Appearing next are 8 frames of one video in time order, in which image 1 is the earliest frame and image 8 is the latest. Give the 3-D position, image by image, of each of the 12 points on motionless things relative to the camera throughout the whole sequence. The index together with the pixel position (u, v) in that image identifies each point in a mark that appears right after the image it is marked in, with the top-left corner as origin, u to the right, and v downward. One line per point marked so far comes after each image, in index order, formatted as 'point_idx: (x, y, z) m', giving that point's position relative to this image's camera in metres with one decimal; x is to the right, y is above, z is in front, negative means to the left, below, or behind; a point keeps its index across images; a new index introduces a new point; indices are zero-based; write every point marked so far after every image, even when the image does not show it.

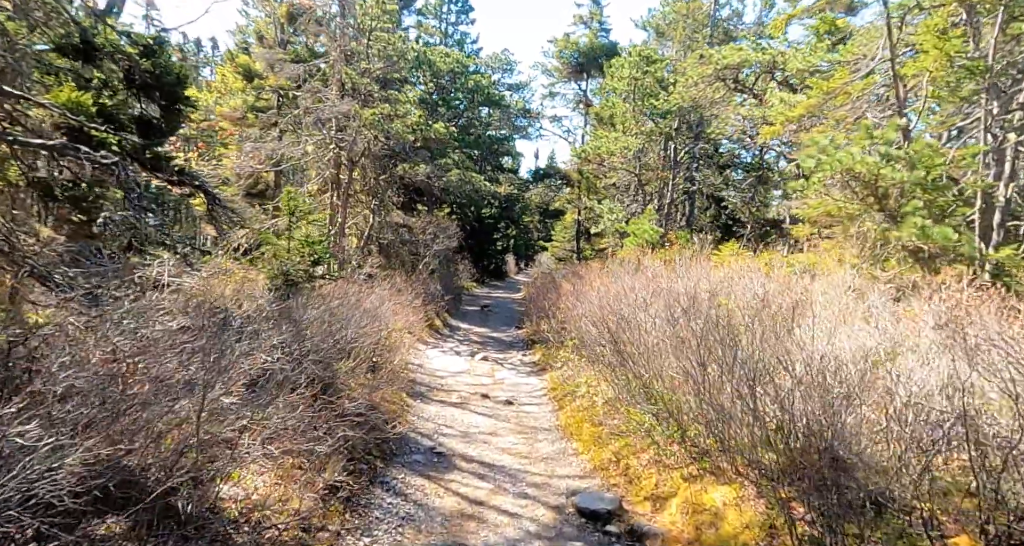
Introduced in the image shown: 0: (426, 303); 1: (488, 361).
0: (-2.2, -0.8, +16.3) m
1: (-0.4, -1.7, +11.7) m
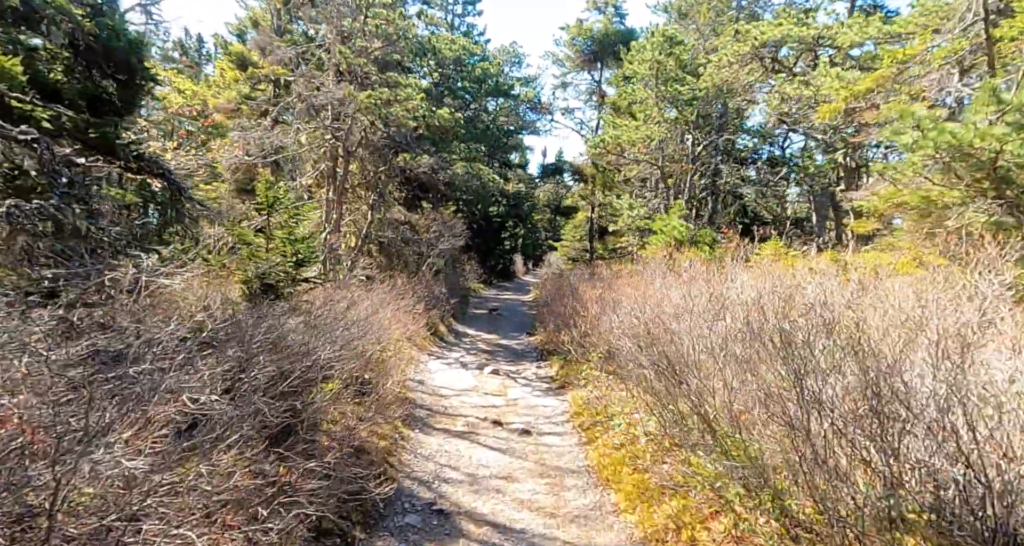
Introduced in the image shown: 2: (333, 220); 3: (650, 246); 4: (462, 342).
0: (-2.0, -0.8, +14.9) m
1: (-0.2, -1.7, +10.3) m
2: (-4.0, +1.2, +14.0) m
3: (+3.0, +0.5, +13.2) m
4: (-1.2, -1.6, +14.4) m
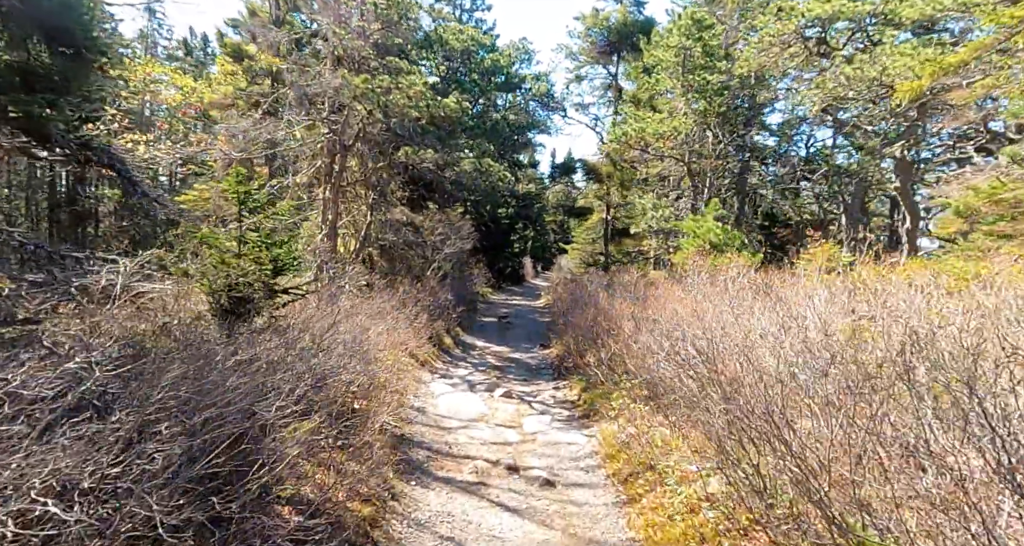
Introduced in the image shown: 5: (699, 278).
0: (-1.7, -1.0, +13.6) m
1: (0.0, -1.8, +9.0) m
2: (-3.7, +1.1, +12.7) m
3: (+3.2, +0.4, +11.8) m
4: (-0.9, -1.7, +13.1) m
5: (+2.7, -0.2, +9.1) m
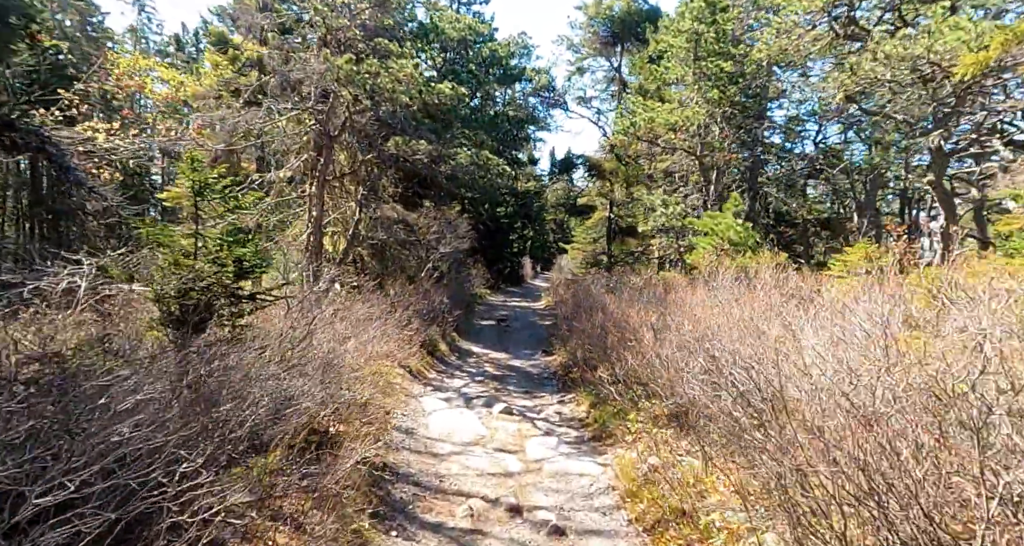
0: (-1.7, -1.0, +12.7) m
1: (0.0, -1.8, +8.1) m
2: (-3.7, +1.0, +11.8) m
3: (+3.2, +0.4, +10.9) m
4: (-0.9, -1.8, +12.1) m
5: (+2.7, -0.2, +8.2) m
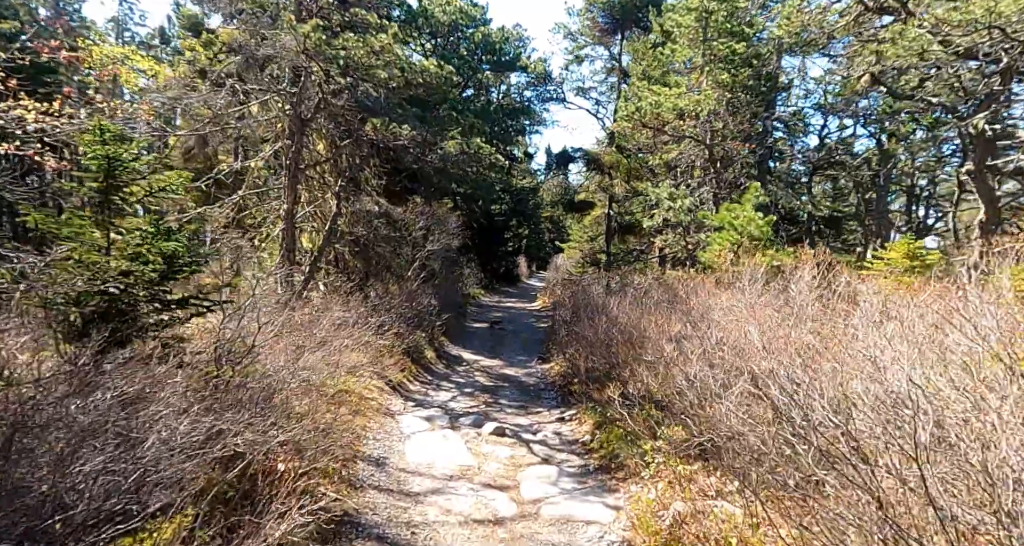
0: (-1.8, -1.0, +11.5) m
1: (-0.1, -1.8, +6.9) m
2: (-3.9, +1.0, +10.6) m
3: (+3.1, +0.4, +9.8) m
4: (-1.0, -1.7, +11.0) m
5: (+2.7, -0.2, +7.1) m
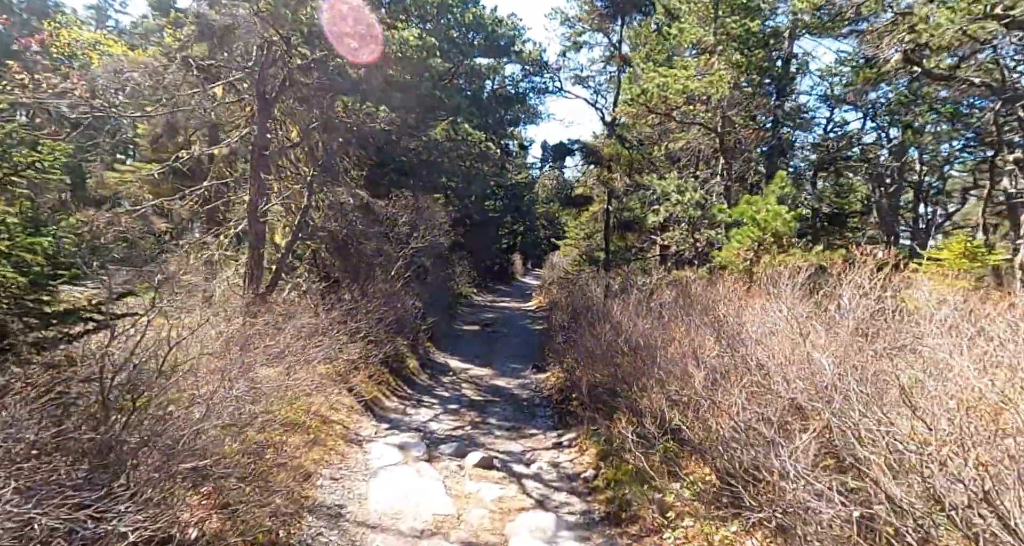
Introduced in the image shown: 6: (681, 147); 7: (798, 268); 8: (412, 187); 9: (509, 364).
0: (-1.9, -1.0, +10.4) m
1: (-0.2, -1.8, +5.8) m
2: (-4.0, +1.0, +9.5) m
3: (+3.0, +0.4, +8.7) m
4: (-1.1, -1.7, +9.9) m
5: (+2.6, -0.3, +6.0) m
6: (+3.5, +2.6, +13.0) m
7: (+3.1, +0.1, +6.8) m
8: (-2.3, +2.0, +14.4) m
9: (-0.1, -1.7, +11.8) m
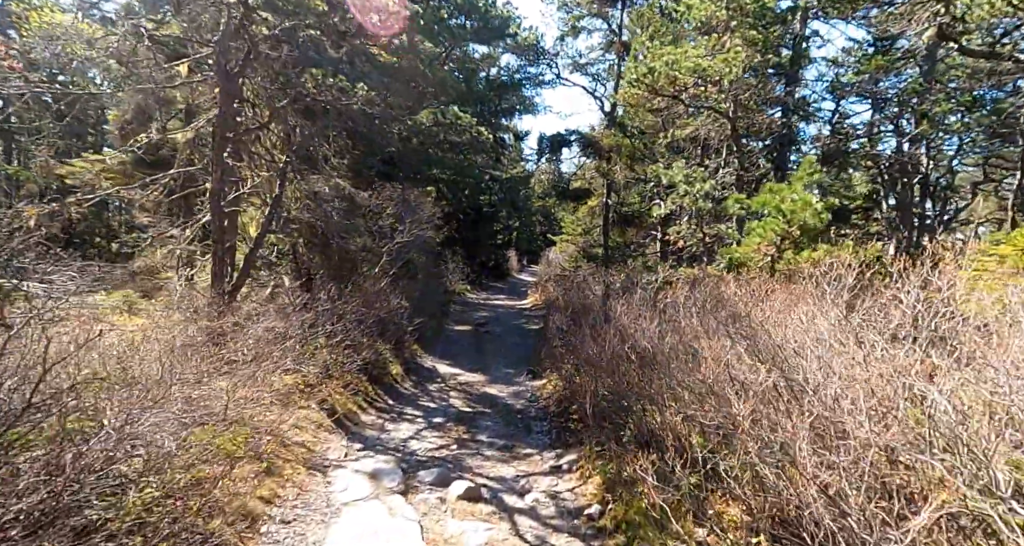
0: (-2.0, -0.9, +9.5) m
1: (-0.3, -1.8, +4.9) m
2: (-4.1, +1.1, +8.5) m
3: (+2.9, +0.4, +7.8) m
4: (-1.2, -1.7, +8.9) m
5: (+2.5, -0.2, +5.1) m
6: (+3.4, +2.7, +12.0) m
7: (+3.0, +0.1, +5.9) m
8: (-2.4, +2.1, +13.5) m
9: (-0.2, -1.6, +10.9) m
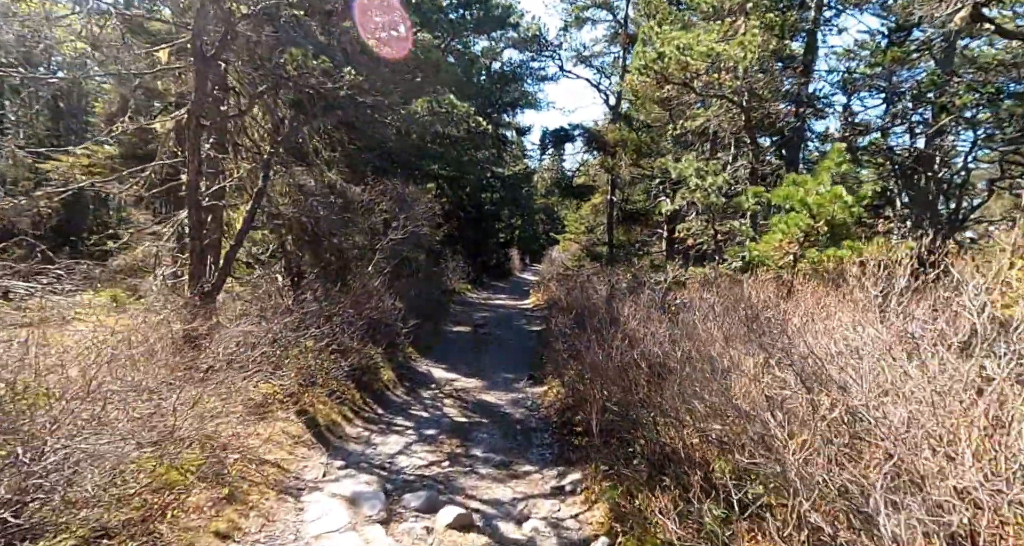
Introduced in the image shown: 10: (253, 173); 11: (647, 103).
0: (-2.1, -0.9, +8.9) m
1: (-0.3, -1.8, +4.3) m
2: (-4.1, +1.1, +7.9) m
3: (+2.9, +0.4, +7.2) m
4: (-1.3, -1.7, +8.4) m
5: (+2.5, -0.2, +4.5) m
6: (+3.4, +2.7, +11.4) m
7: (+3.0, +0.1, +5.3) m
8: (-2.4, +2.1, +12.9) m
9: (-0.2, -1.6, +10.3) m
10: (-3.7, +1.5, +9.2) m
11: (+2.4, +3.1, +11.3) m
